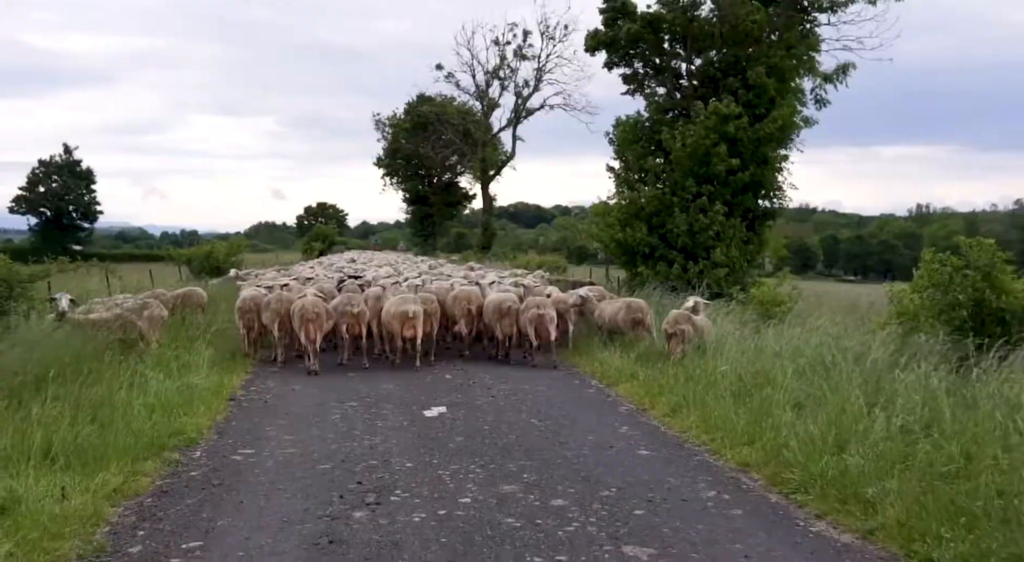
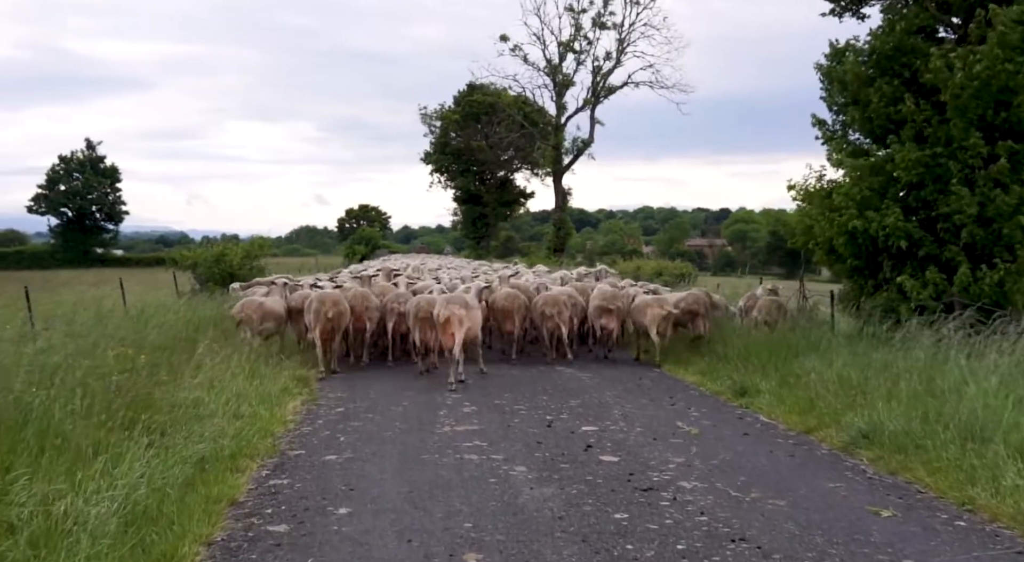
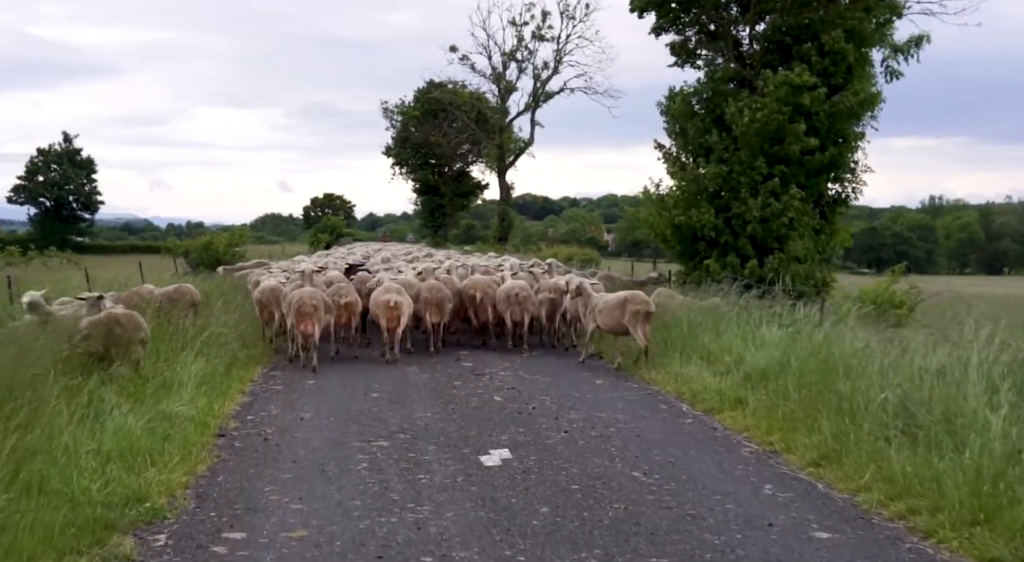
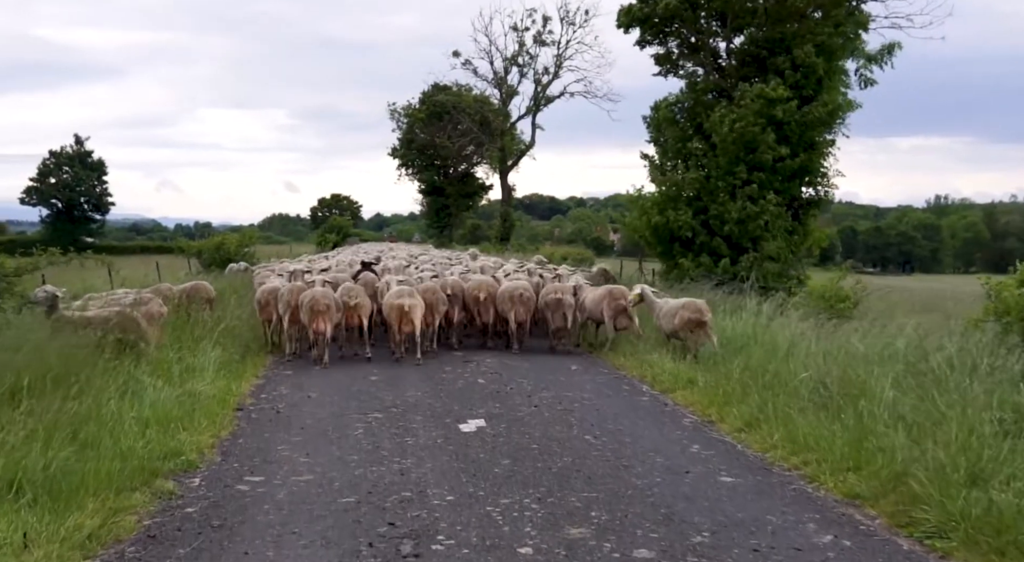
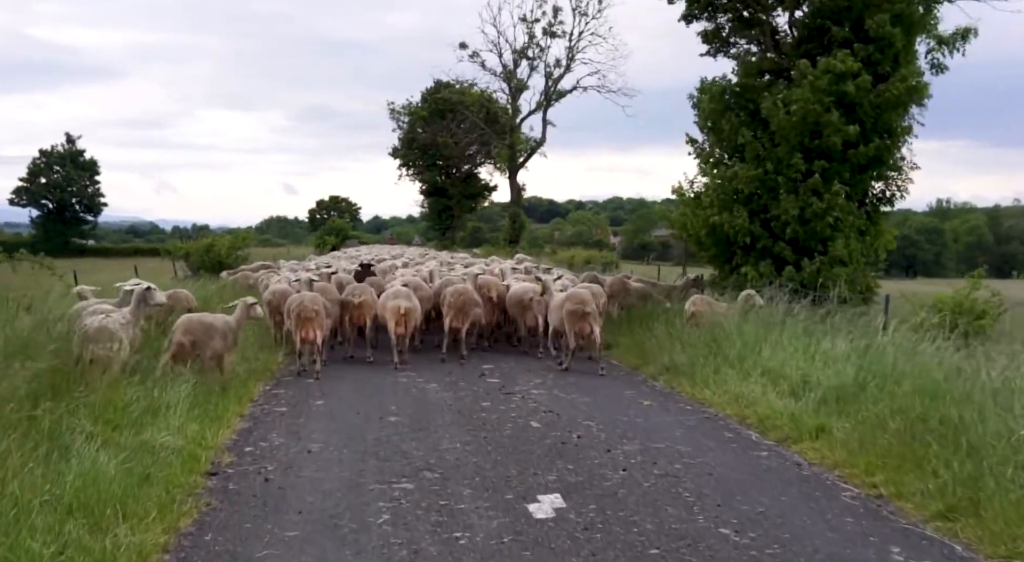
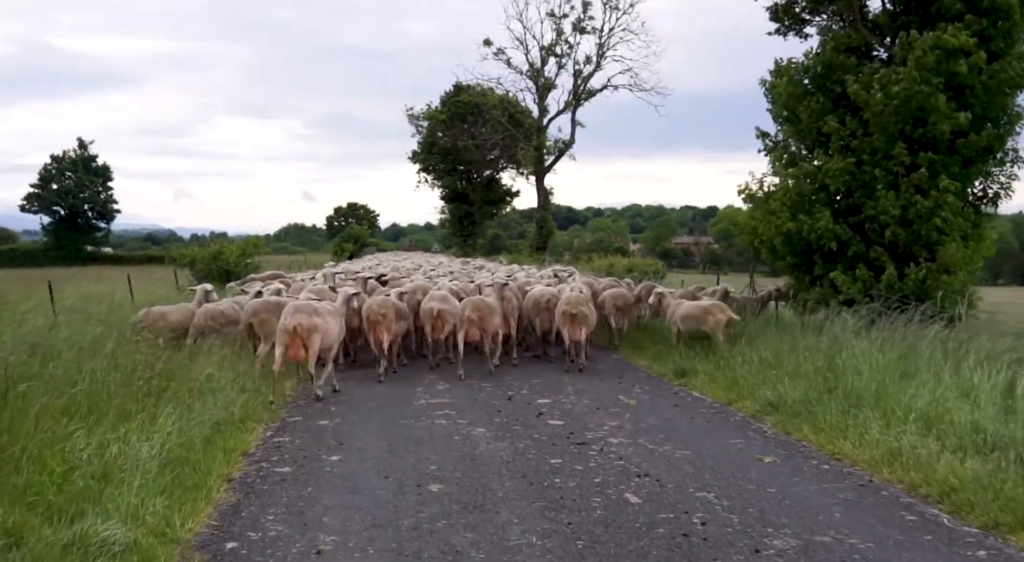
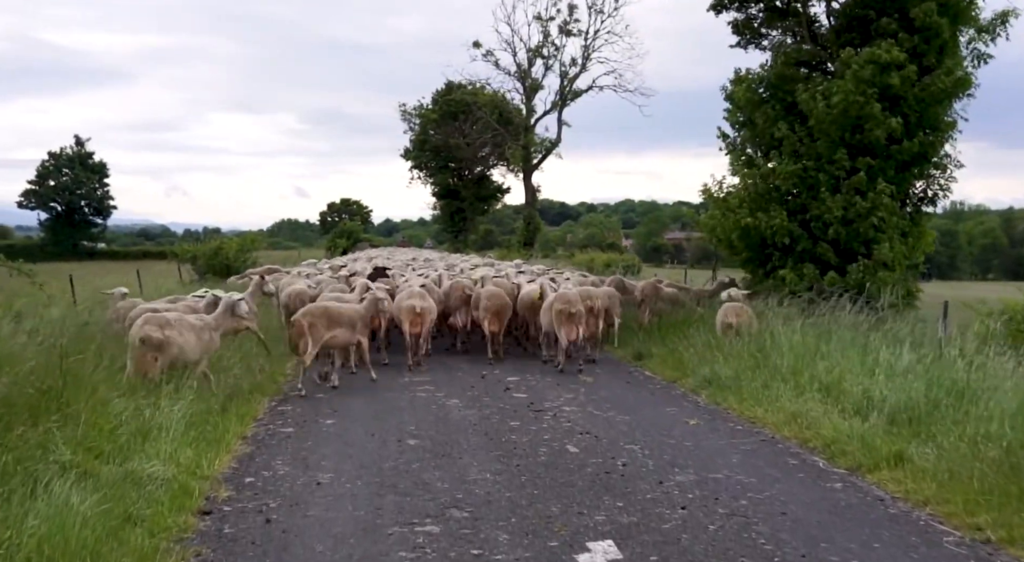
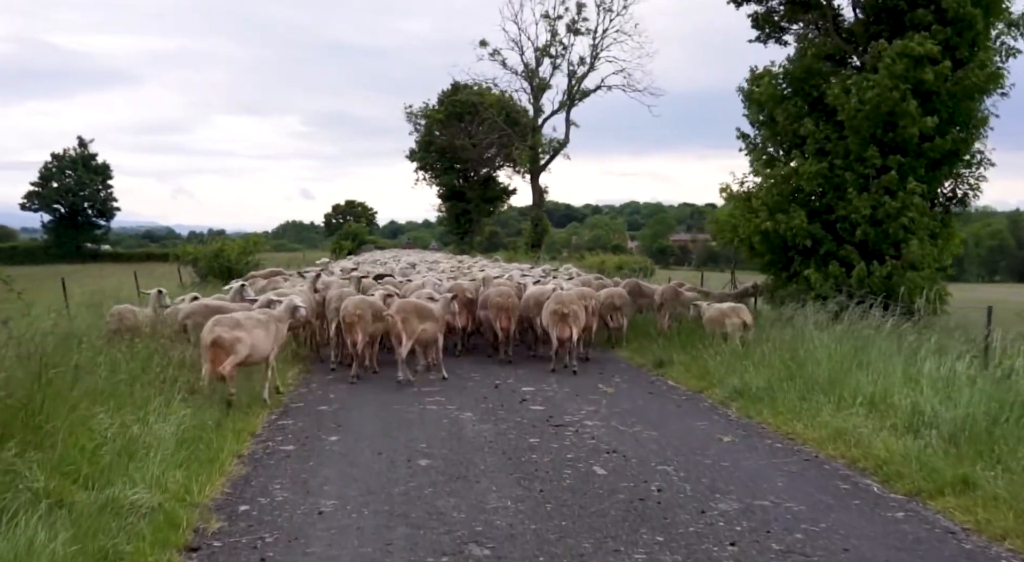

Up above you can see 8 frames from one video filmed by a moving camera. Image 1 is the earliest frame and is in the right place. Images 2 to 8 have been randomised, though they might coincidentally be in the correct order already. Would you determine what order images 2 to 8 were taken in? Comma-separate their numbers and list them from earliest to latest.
4, 3, 5, 7, 8, 6, 2
